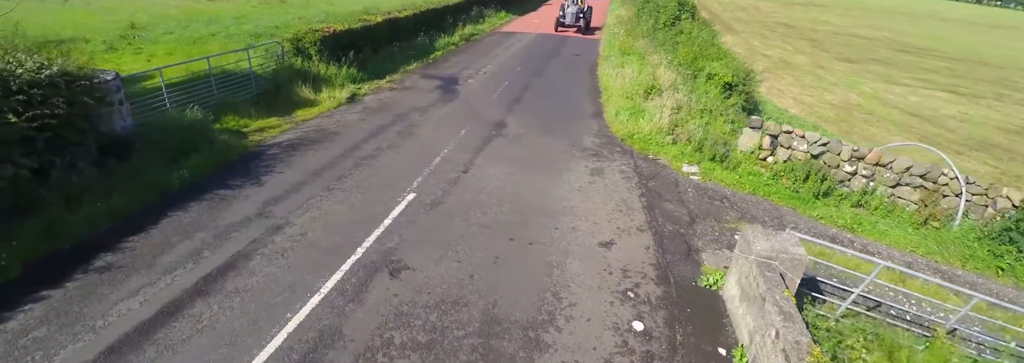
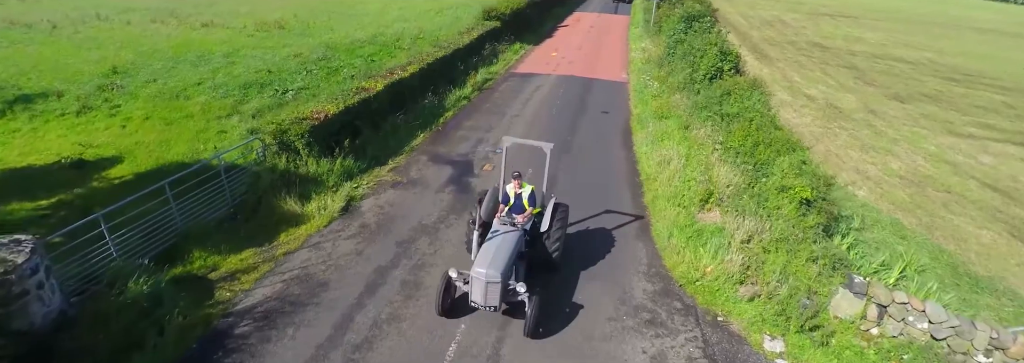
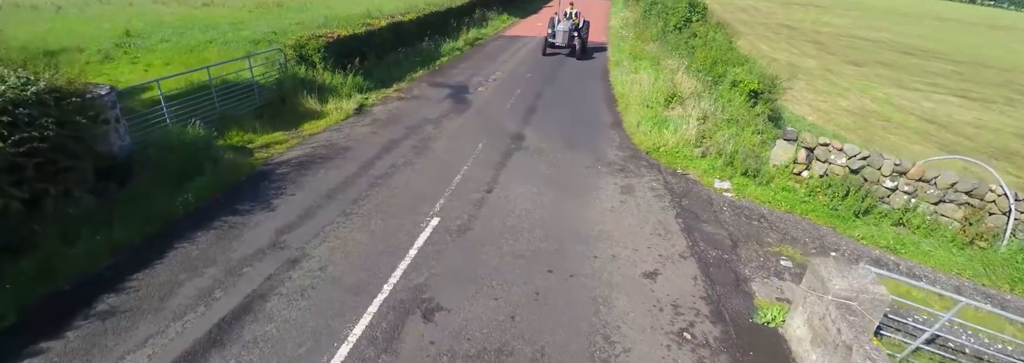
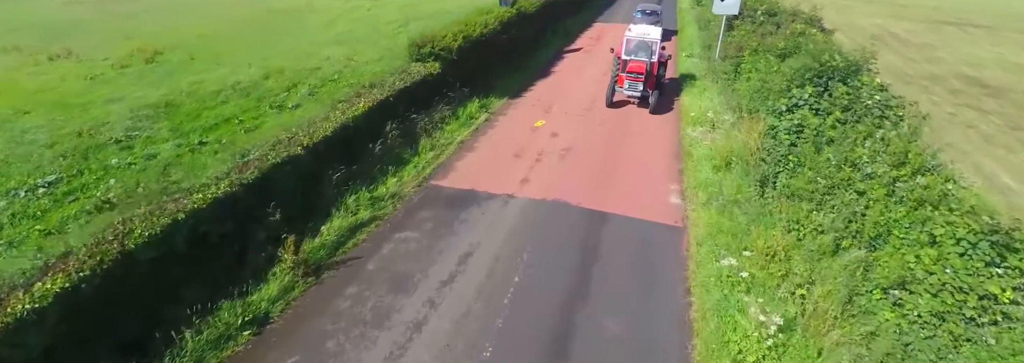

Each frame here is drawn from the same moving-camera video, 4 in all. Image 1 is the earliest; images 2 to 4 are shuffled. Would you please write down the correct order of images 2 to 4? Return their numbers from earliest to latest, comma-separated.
3, 2, 4
